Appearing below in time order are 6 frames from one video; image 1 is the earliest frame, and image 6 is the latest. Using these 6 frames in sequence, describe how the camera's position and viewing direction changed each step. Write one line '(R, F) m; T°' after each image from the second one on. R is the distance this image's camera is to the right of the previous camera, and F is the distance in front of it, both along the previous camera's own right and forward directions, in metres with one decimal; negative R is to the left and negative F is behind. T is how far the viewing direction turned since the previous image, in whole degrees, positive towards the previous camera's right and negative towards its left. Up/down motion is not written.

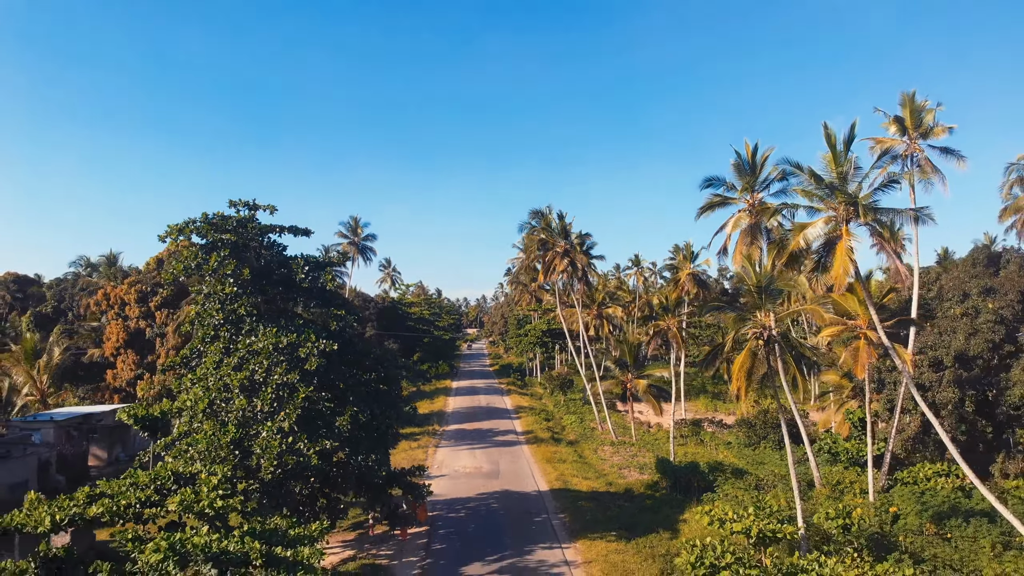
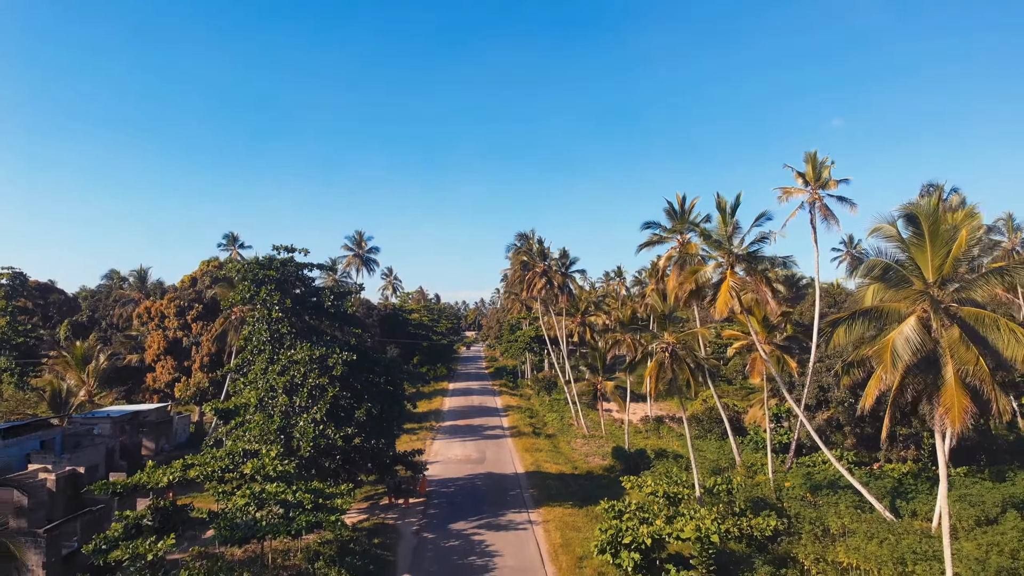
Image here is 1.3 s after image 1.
(+0.8, -4.1) m; 0°
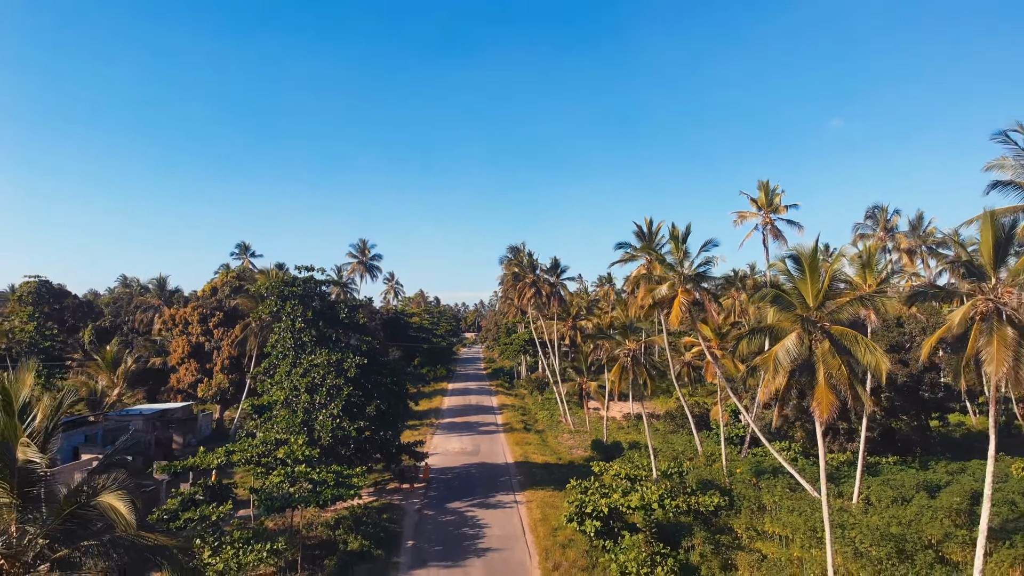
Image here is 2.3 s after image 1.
(+0.5, -2.9) m; 0°
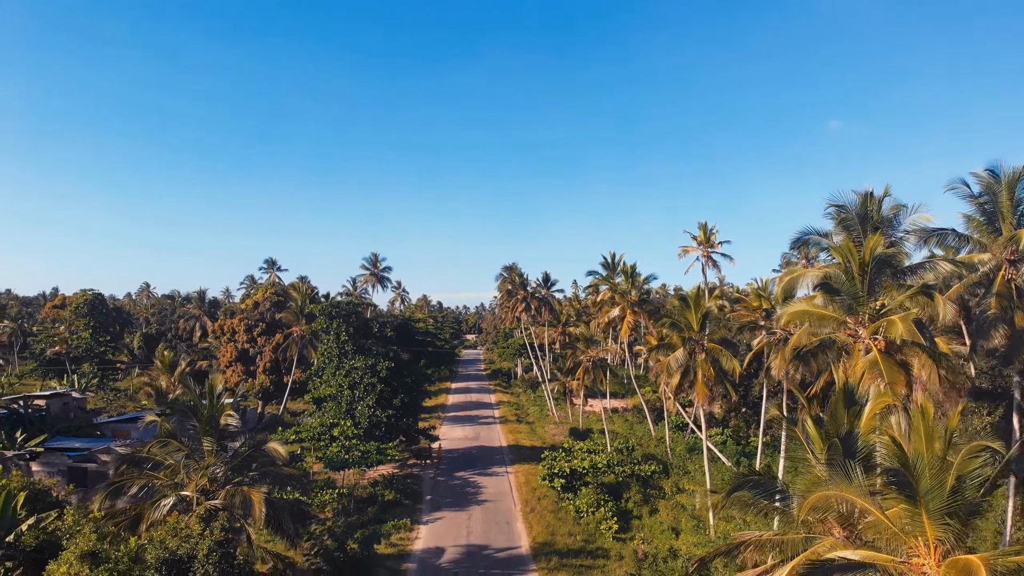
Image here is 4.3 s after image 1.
(+0.5, -6.3) m; 0°
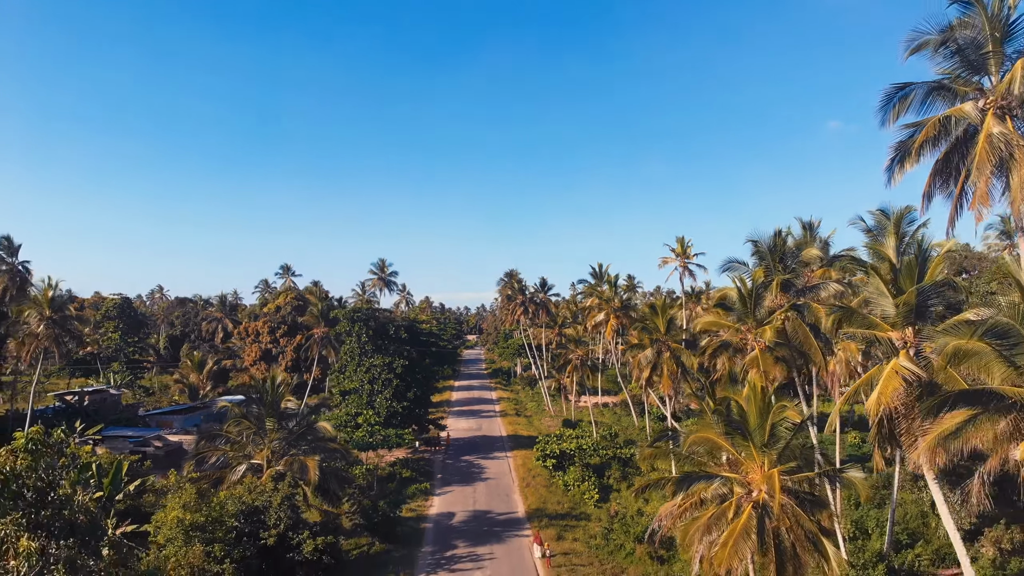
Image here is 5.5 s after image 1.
(+0.1, -3.8) m; 0°
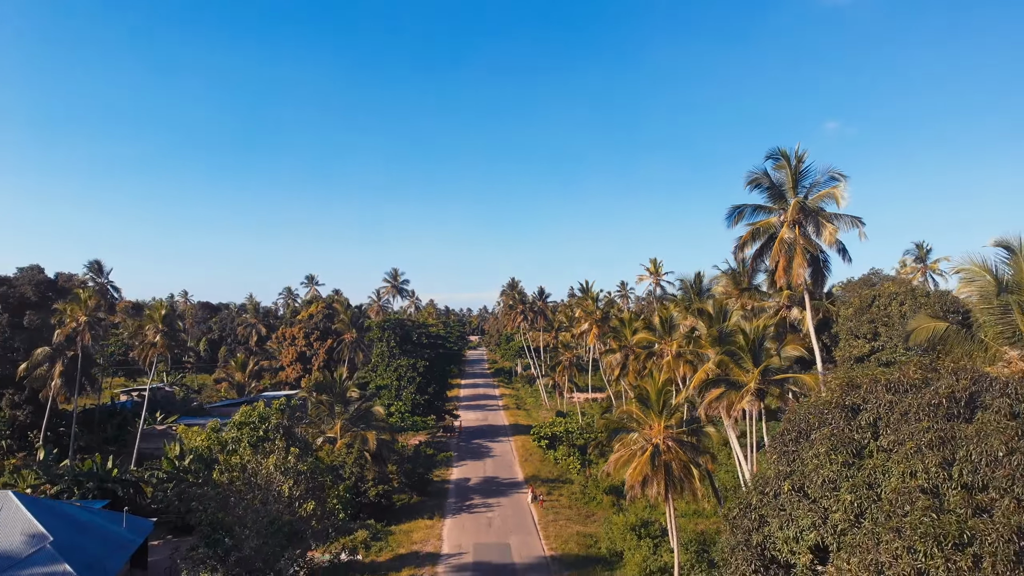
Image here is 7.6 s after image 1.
(0.0, -6.8) m; 0°
